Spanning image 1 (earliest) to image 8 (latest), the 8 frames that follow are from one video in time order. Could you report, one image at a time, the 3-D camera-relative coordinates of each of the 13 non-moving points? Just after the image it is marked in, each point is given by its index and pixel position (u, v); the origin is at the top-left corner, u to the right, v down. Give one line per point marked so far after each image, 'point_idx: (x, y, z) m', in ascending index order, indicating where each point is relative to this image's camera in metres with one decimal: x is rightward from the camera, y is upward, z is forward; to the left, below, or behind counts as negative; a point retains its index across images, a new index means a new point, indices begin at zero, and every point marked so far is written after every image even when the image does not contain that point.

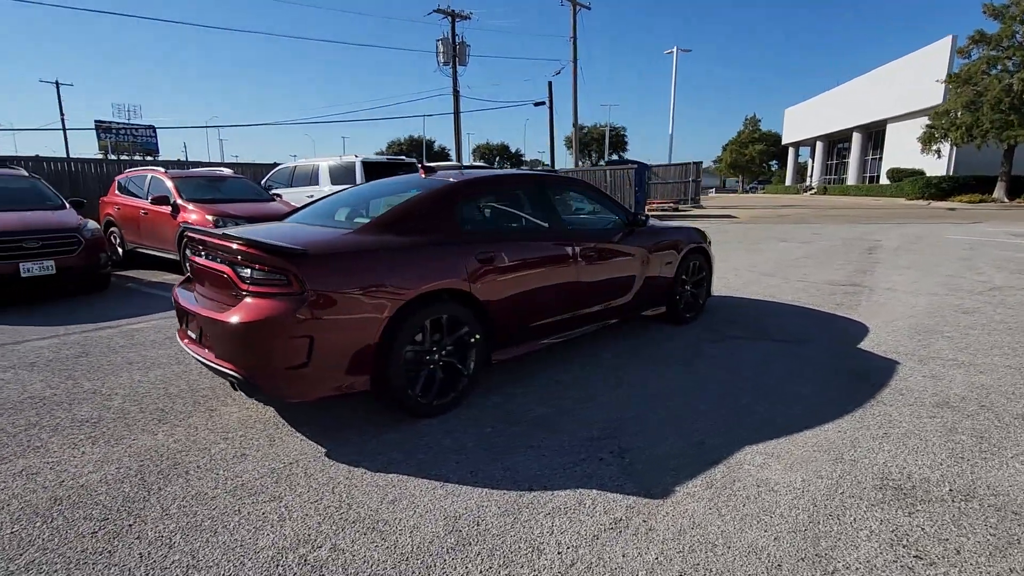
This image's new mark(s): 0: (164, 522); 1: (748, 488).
0: (-1.6, -1.1, +2.5) m
1: (+1.2, -1.0, +2.8) m
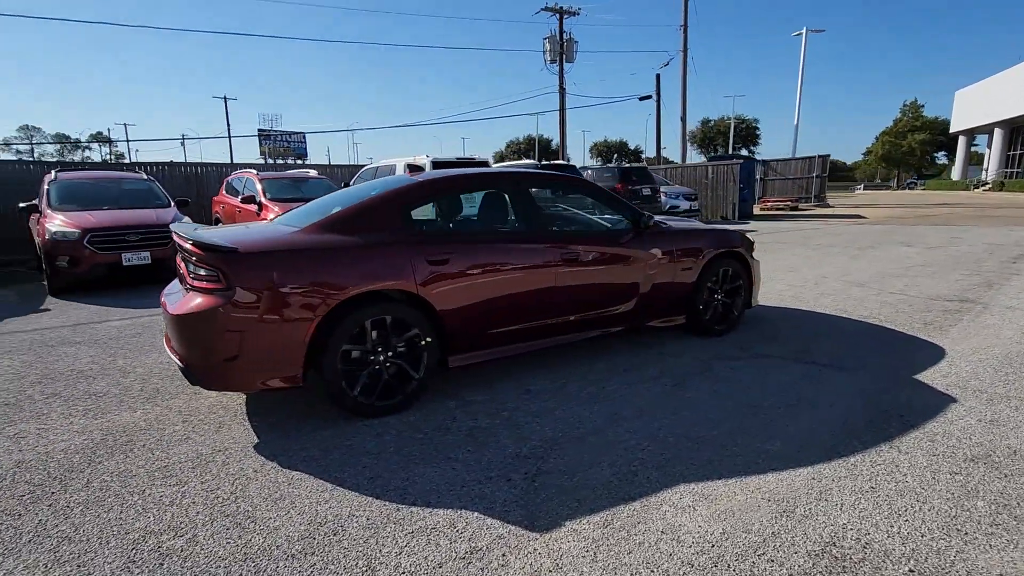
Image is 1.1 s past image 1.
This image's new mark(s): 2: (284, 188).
0: (-2.2, -1.0, +2.7) m
1: (+0.6, -1.1, +2.4) m
2: (-4.5, +1.9, +10.4) m
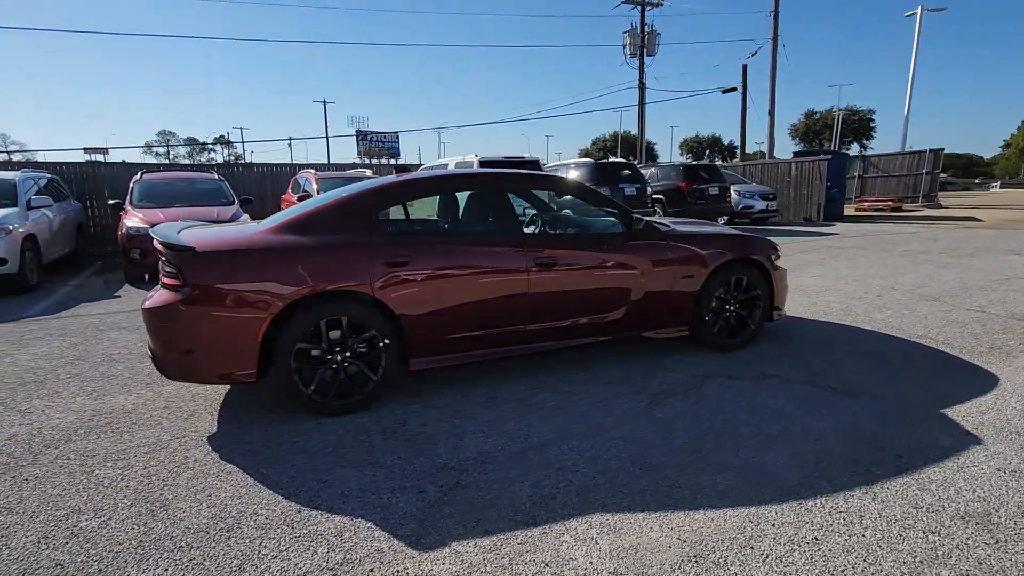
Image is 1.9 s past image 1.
0: (-2.6, -1.0, +3.0) m
1: (+0.1, -1.1, +2.2) m
2: (-3.6, +2.1, +10.9) m
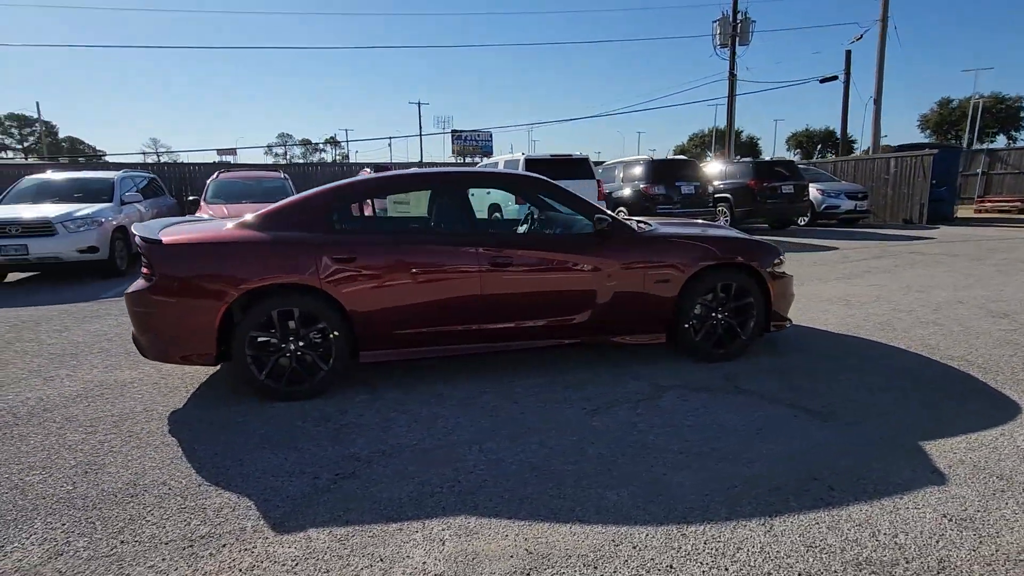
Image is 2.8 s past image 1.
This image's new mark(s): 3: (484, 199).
0: (-3.2, -0.9, +3.5) m
1: (-0.6, -1.1, +2.3) m
2: (-2.6, +2.2, +11.5) m
3: (-0.2, +0.7, +4.3) m
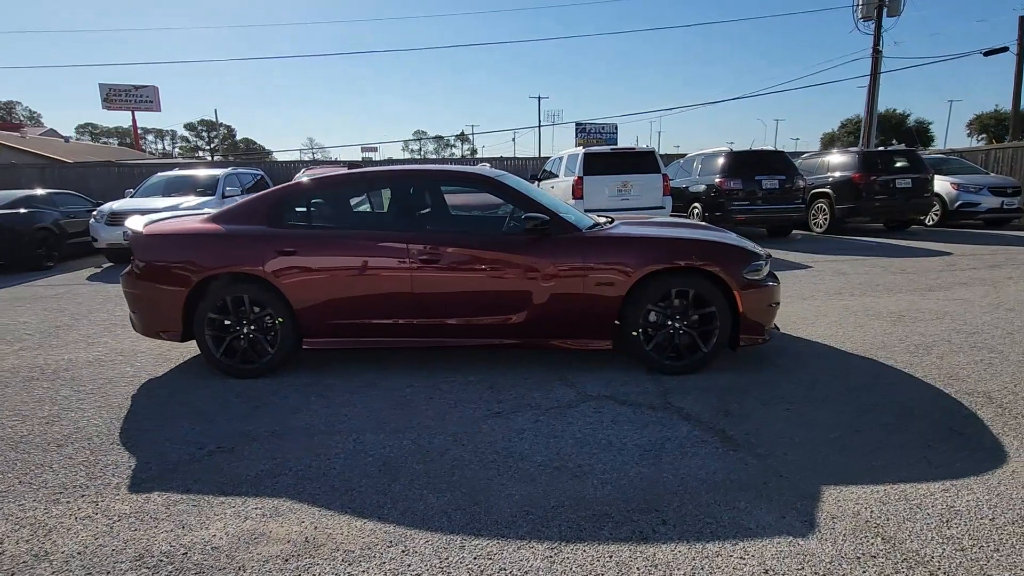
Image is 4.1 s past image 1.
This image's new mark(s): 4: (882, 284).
0: (-3.8, -0.8, +4.3) m
1: (-1.6, -1.1, +2.5) m
2: (-1.3, +2.4, +11.9) m
3: (-0.7, +0.8, +4.3) m
4: (+5.2, +0.1, +7.5) m
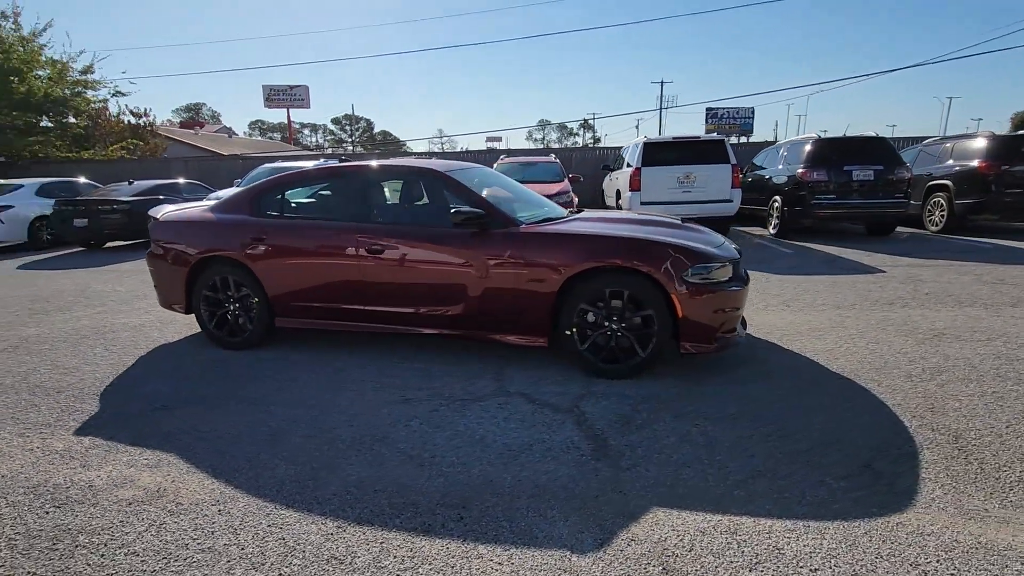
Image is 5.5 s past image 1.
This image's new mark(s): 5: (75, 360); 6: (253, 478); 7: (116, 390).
0: (-4.2, -0.5, +5.3) m
1: (-2.5, -1.0, +3.1) m
2: (0.0, +2.6, +12.0) m
3: (-1.1, +0.9, +4.6) m
4: (+5.3, -0.1, +6.3) m
5: (-3.9, -0.6, +4.8) m
6: (-1.4, -1.0, +2.9) m
7: (-3.0, -0.8, +4.1) m
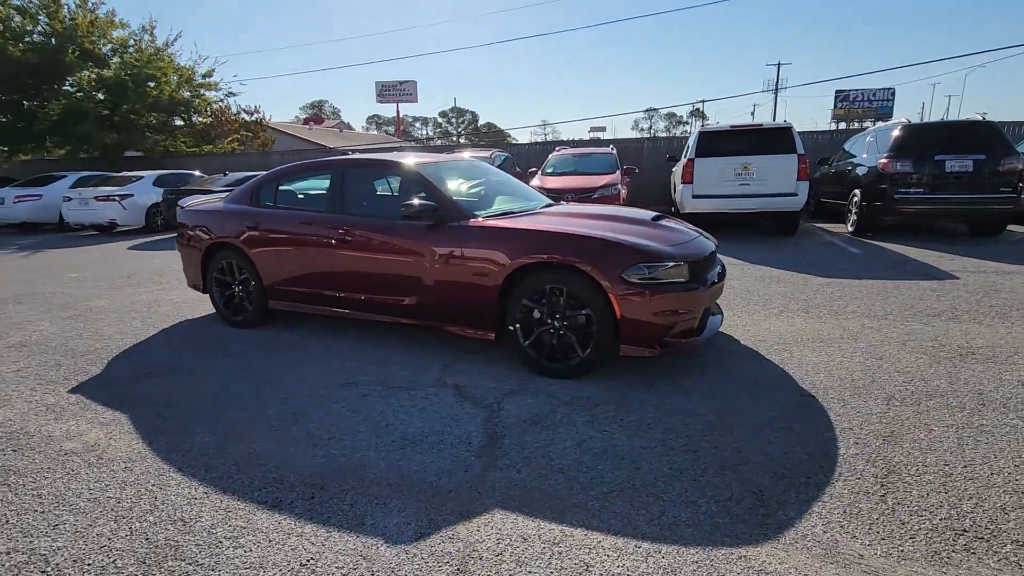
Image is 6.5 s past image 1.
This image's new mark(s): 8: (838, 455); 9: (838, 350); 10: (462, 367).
0: (-4.3, -0.3, +6.1) m
1: (-3.0, -0.9, +3.6) m
2: (+1.2, +2.8, +11.9) m
3: (-1.3, +1.0, +4.8) m
4: (+5.2, -0.2, +5.3) m
5: (-4.1, -0.4, +5.5) m
6: (-2.0, -0.9, +3.2) m
7: (-3.4, -0.6, +4.7) m
8: (+1.8, -0.9, +2.8) m
9: (+2.7, -0.5, +4.4) m
10: (-0.4, -0.6, +4.2) m
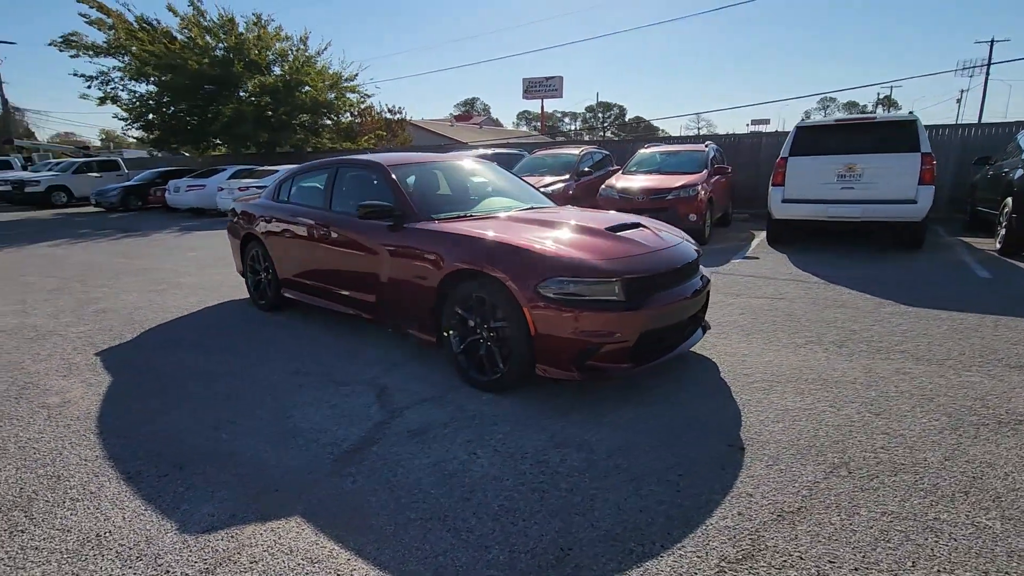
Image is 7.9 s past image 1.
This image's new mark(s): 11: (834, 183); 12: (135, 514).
0: (-4.1, 0.0, +7.0) m
1: (-3.6, -0.7, +4.3) m
2: (+2.9, +2.6, +11.1) m
3: (-1.5, +1.0, +5.0) m
4: (+4.9, -0.6, +3.9) m
5: (-4.1, -0.2, +6.5) m
6: (-2.7, -0.8, +3.7) m
7: (-3.6, -0.4, +5.5) m
8: (+0.9, -1.1, +2.4) m
9: (+2.2, -0.7, +3.6) m
10: (-0.8, -0.6, +4.2) m
11: (+5.1, +1.7, +8.5) m
12: (-1.8, -1.1, +2.5) m
